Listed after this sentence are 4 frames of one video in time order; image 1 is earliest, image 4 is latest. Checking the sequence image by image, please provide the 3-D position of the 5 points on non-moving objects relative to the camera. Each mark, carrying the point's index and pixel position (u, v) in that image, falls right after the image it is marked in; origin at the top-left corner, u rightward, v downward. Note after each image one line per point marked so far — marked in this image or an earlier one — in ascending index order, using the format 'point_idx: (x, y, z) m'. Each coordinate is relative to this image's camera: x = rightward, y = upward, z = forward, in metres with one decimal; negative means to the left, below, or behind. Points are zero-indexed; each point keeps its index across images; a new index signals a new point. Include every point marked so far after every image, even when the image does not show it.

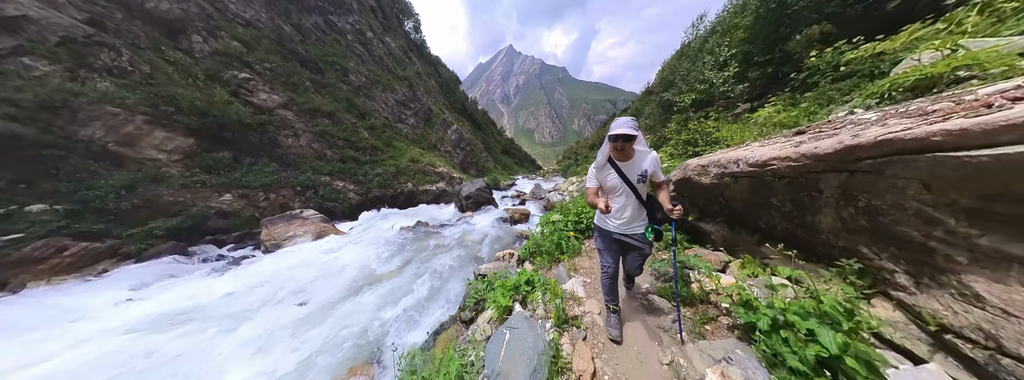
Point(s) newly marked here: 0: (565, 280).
0: (+0.8, -1.1, +2.8) m
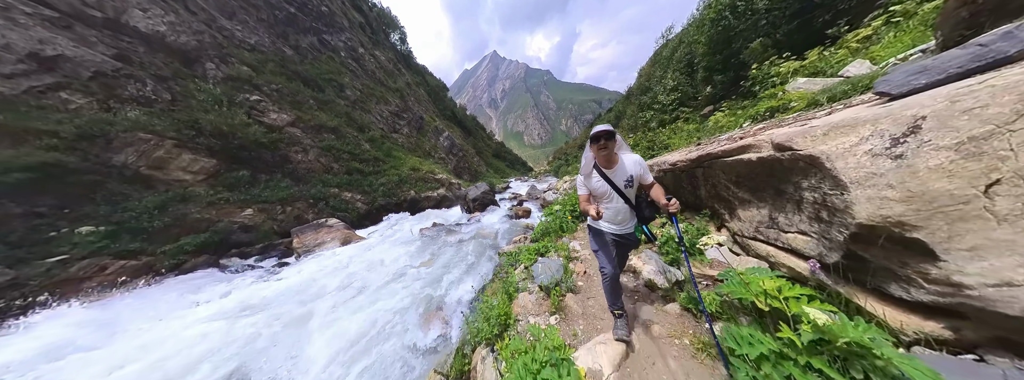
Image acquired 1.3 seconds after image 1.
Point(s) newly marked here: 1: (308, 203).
0: (+1.2, -1.0, +4.1) m
1: (-12.5, -0.8, +12.2) m
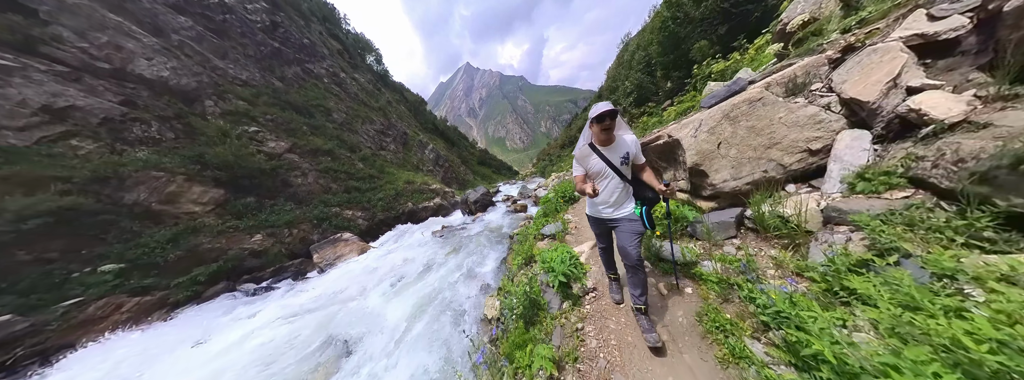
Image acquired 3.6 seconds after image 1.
0: (+1.4, -0.7, +5.5) m
1: (-12.7, -2.2, +12.7) m
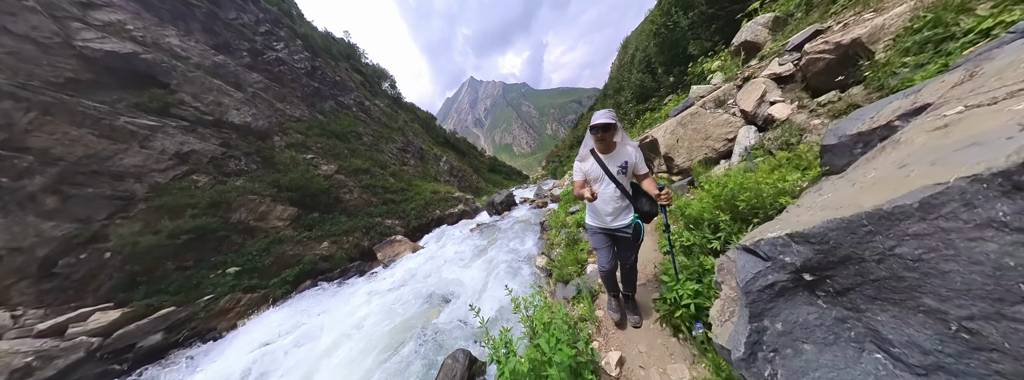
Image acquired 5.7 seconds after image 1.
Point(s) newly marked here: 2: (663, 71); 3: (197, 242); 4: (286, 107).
0: (+2.4, -0.5, +6.9) m
1: (-11.1, -3.2, +14.9) m
2: (+10.8, +8.5, +14.3) m
3: (-14.7, -2.4, +9.5) m
4: (-20.6, +7.6, +18.1) m
